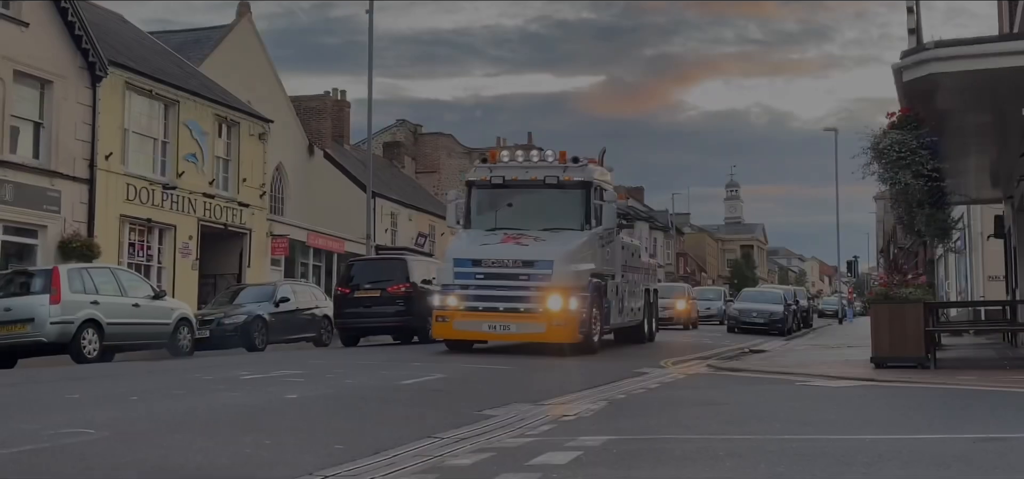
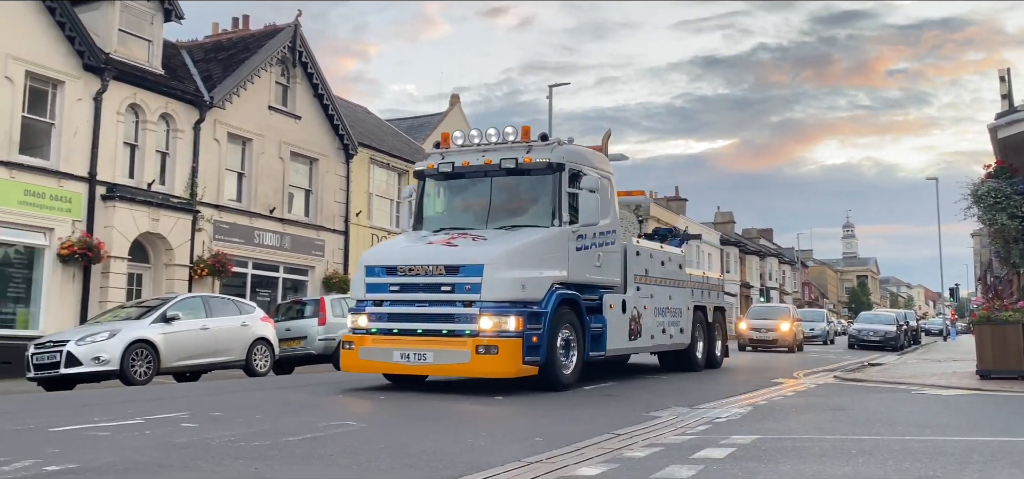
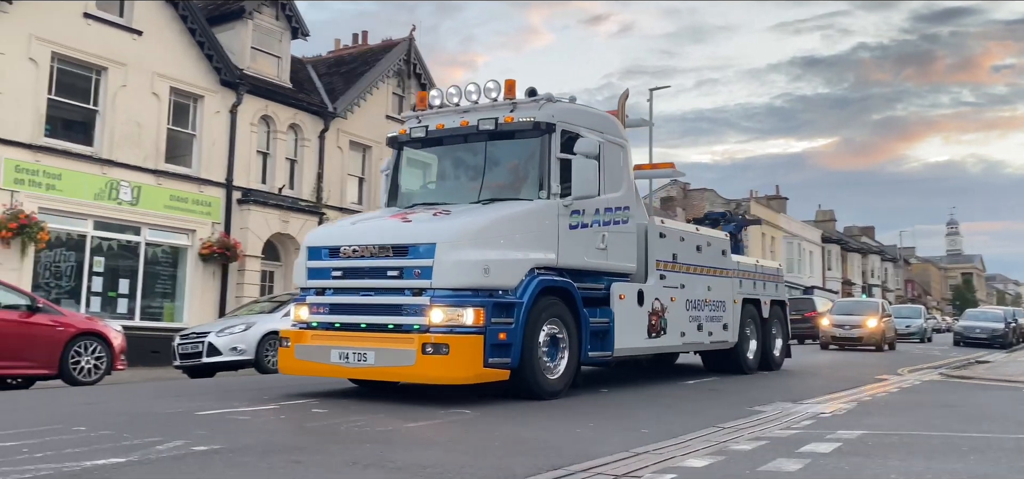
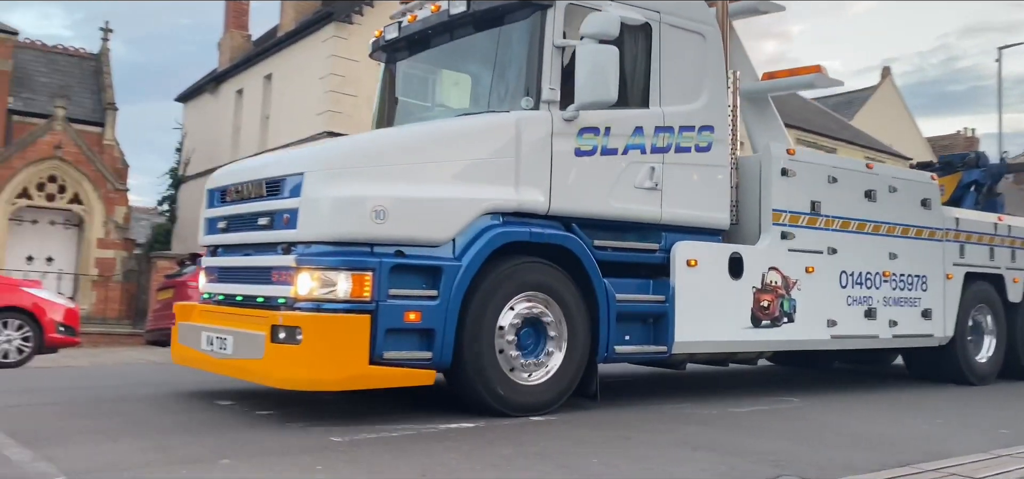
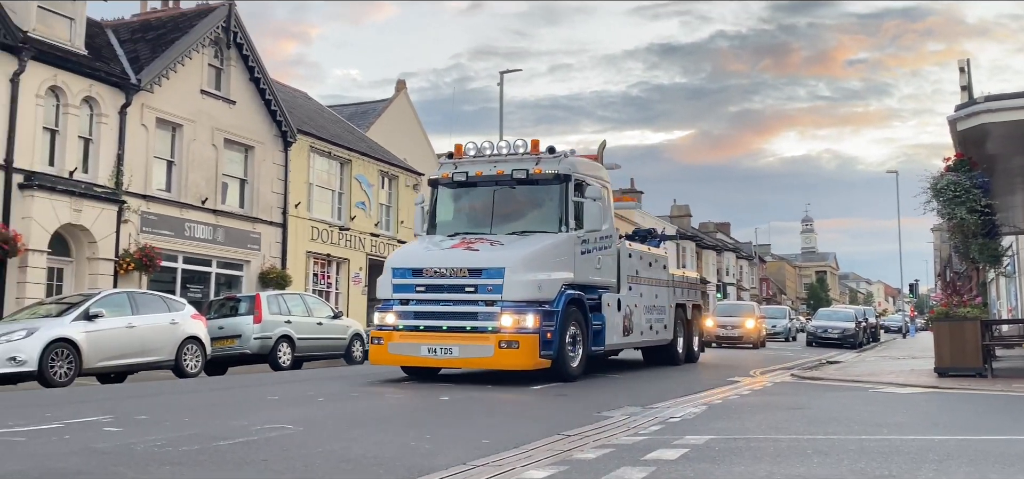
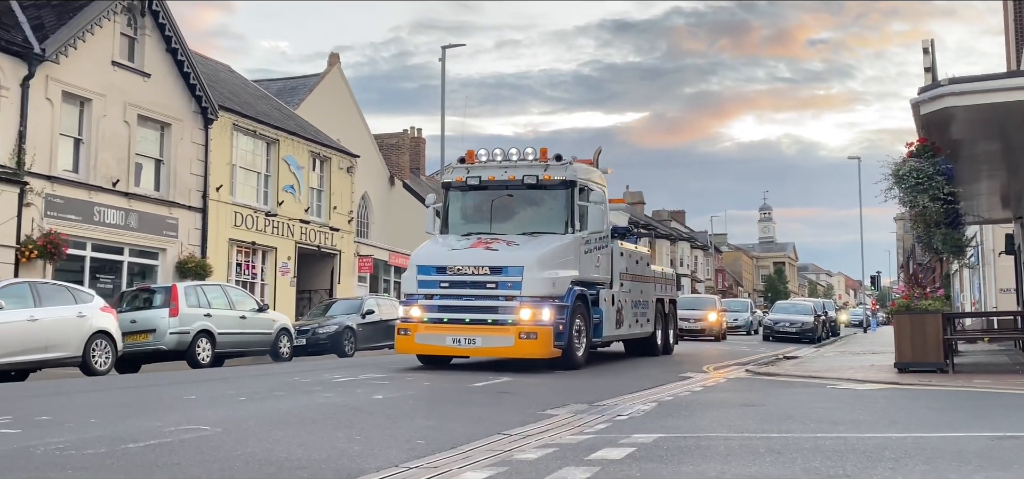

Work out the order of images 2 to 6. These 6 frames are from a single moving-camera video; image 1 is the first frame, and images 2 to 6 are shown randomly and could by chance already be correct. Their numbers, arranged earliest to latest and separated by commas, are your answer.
6, 5, 2, 3, 4
